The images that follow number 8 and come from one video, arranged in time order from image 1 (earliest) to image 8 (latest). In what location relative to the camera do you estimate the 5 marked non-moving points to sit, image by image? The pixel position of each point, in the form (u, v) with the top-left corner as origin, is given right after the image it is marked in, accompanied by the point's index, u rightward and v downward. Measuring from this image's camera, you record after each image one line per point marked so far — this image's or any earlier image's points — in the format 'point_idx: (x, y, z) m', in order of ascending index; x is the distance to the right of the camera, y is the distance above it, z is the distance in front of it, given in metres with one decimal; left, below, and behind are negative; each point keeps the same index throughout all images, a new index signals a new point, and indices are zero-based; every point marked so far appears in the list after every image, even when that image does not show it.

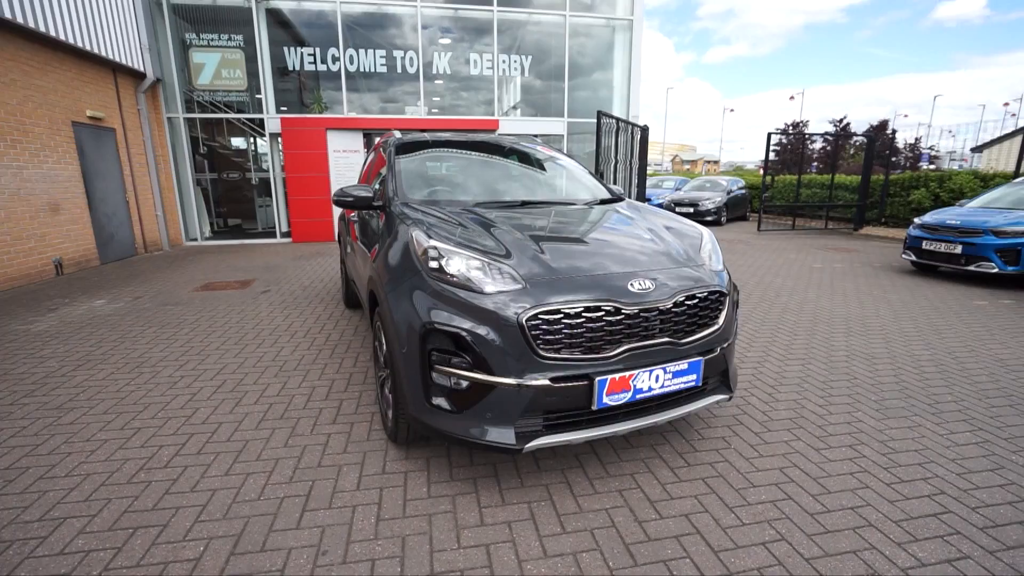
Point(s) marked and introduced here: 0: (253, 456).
0: (-1.6, -1.2, +3.3) m
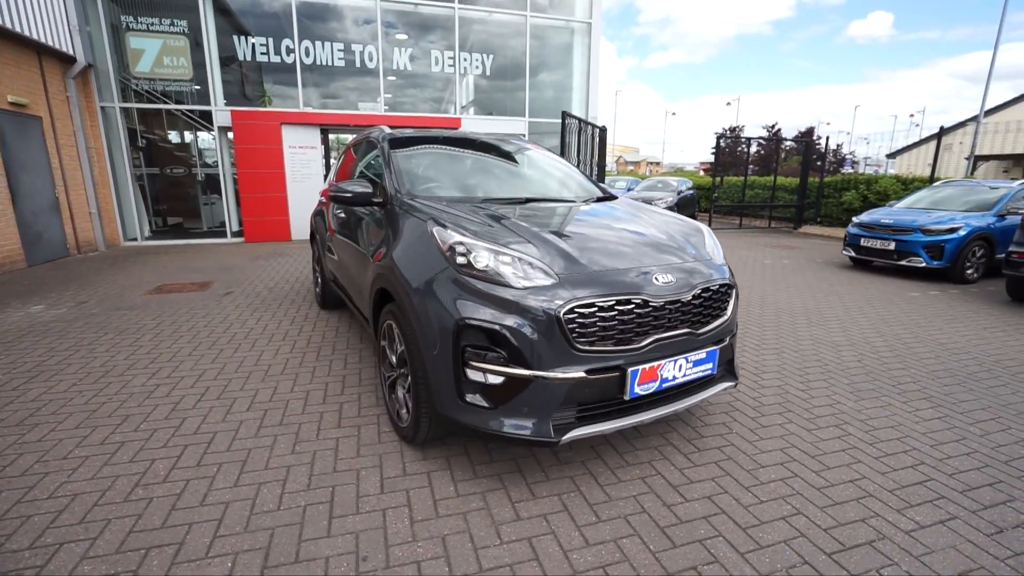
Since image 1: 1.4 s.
0: (-1.5, -1.2, +3.1) m
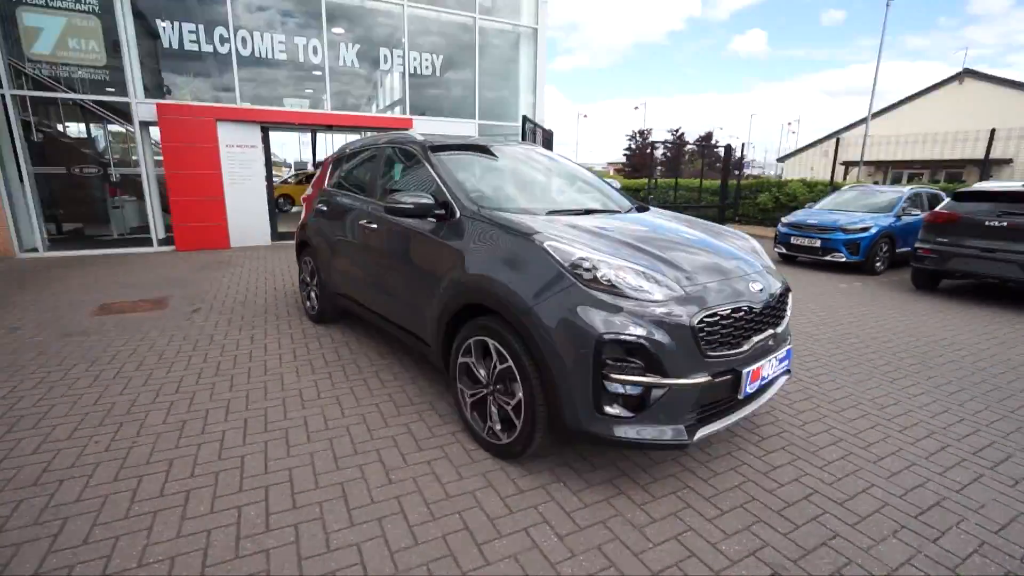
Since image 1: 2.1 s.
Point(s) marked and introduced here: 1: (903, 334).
0: (-0.9, -1.3, +3.0) m
1: (+4.5, -0.8, +6.1) m
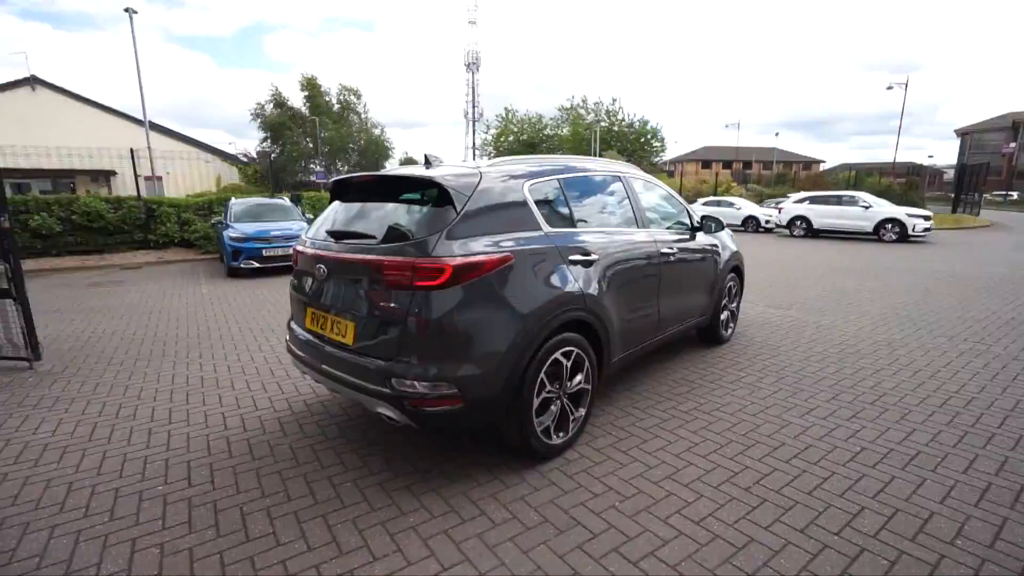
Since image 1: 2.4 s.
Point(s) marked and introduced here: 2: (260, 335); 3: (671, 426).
0: (-1.5, -1.2, +2.9) m
1: (+4.3, -0.6, +5.4) m
2: (-3.1, -0.6, +6.0) m
3: (+1.2, -1.1, +3.7) m
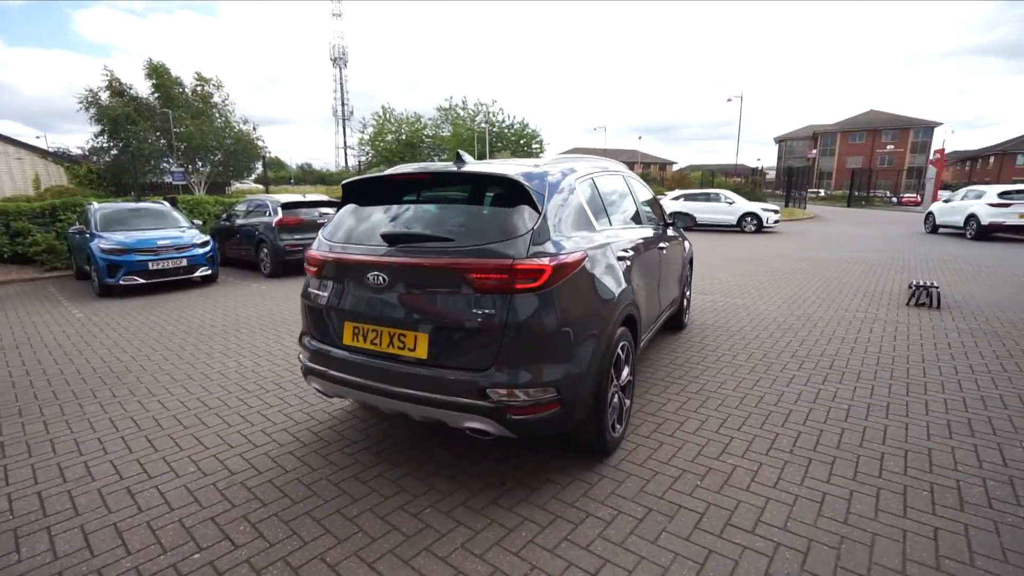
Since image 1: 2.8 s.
0: (-0.9, -1.3, +2.6) m
1: (+4.0, -0.4, +6.5) m
2: (-3.3, -0.8, +5.1) m
3: (+1.5, -1.0, +4.0) m
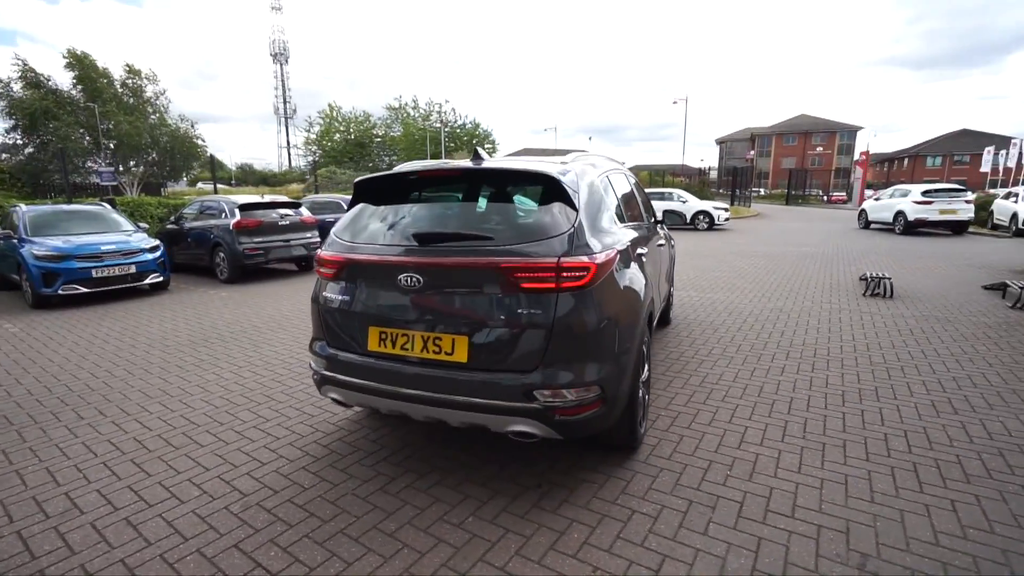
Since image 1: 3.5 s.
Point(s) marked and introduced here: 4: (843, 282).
0: (-0.6, -1.3, +2.4) m
1: (+3.8, -0.3, +6.8) m
2: (-3.3, -0.9, +4.7) m
3: (+1.6, -1.0, +4.1) m
4: (+6.1, +0.1, +8.8) m
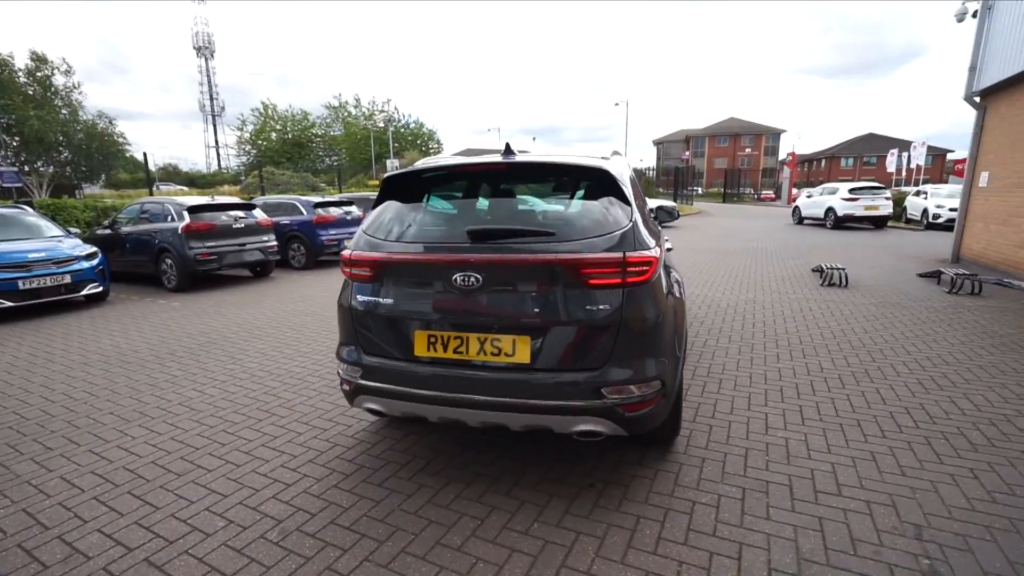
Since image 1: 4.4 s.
0: (-0.3, -1.3, +2.3) m
1: (+3.6, -0.2, +7.2) m
2: (-3.2, -1.0, +4.2) m
3: (+1.8, -0.9, +4.2) m
4: (+5.6, +0.3, +9.4) m
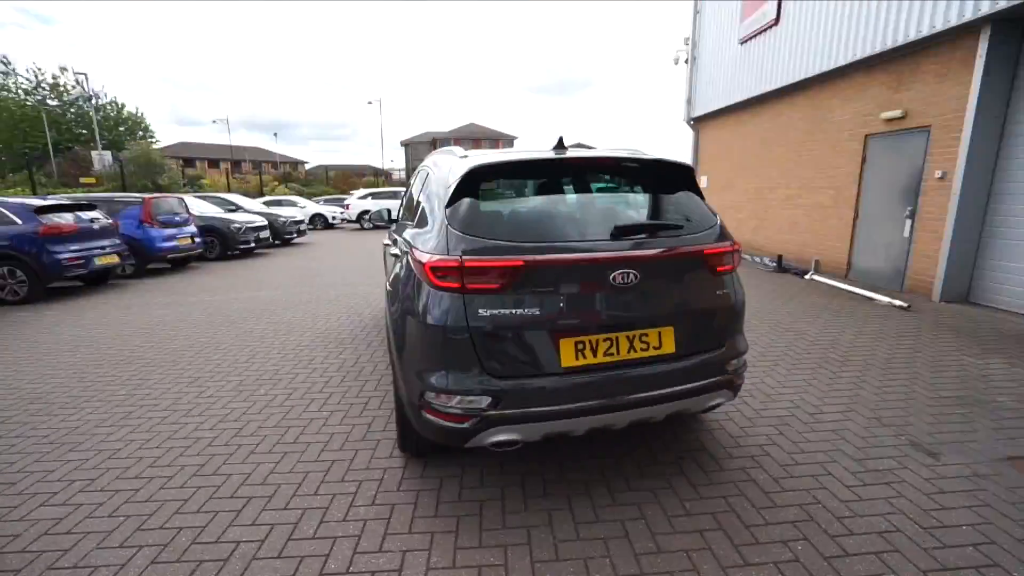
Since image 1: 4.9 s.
0: (0.0, -1.2, +2.2) m
1: (+3.7, -0.2, +7.2) m
2: (-3.0, -0.9, +4.0) m
3: (+1.9, -0.9, +4.1) m
4: (+5.6, +0.2, +9.5) m
